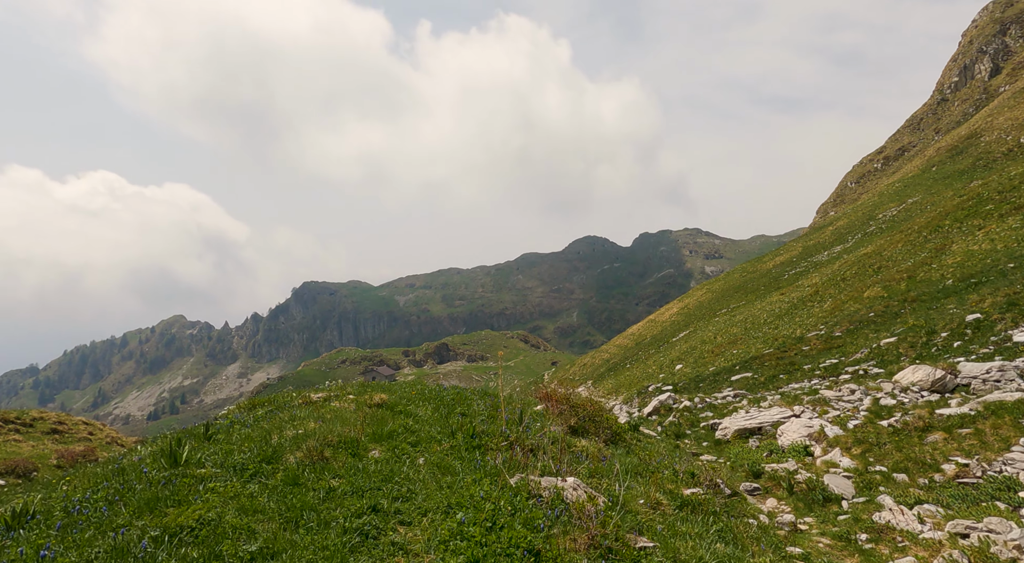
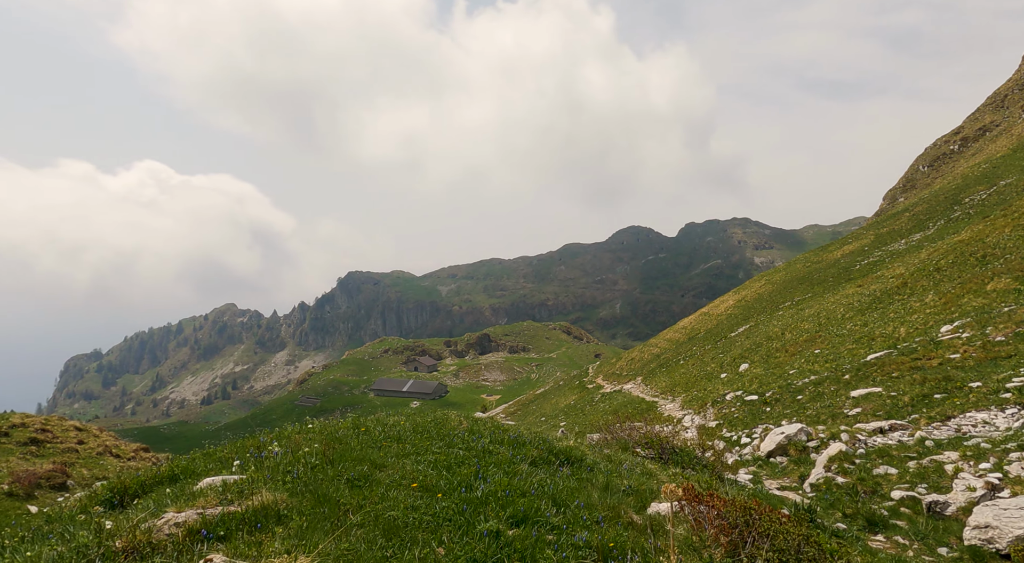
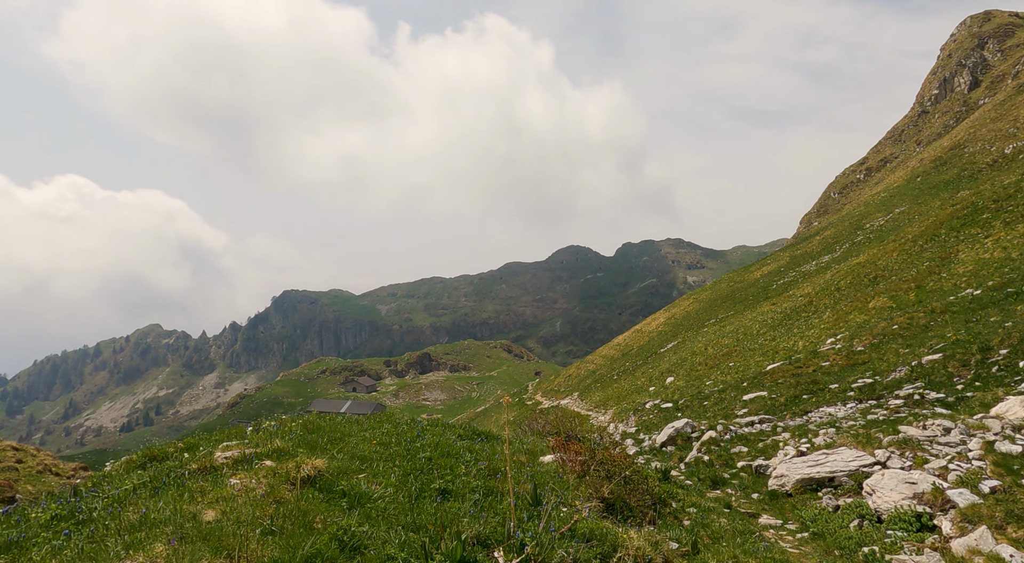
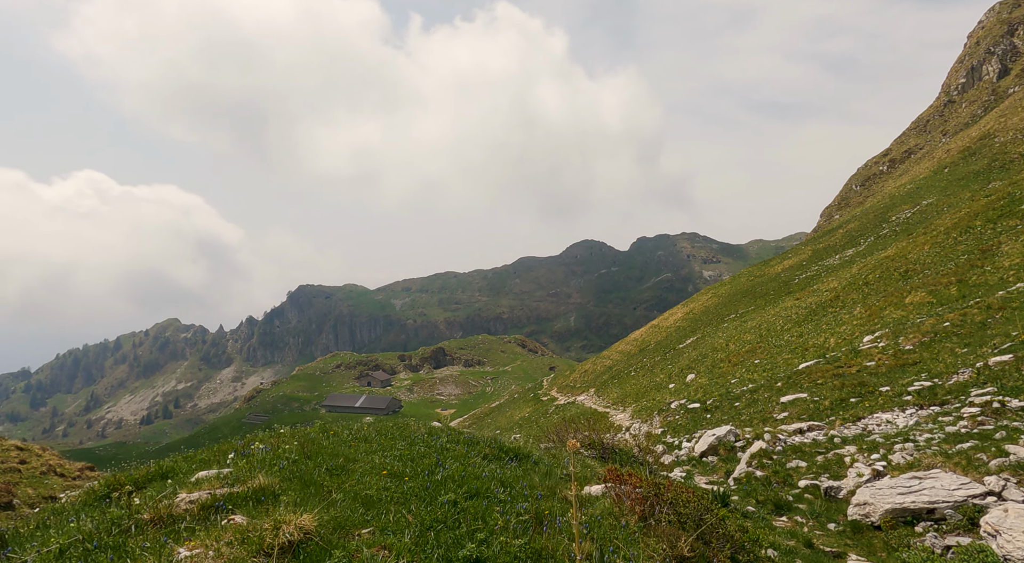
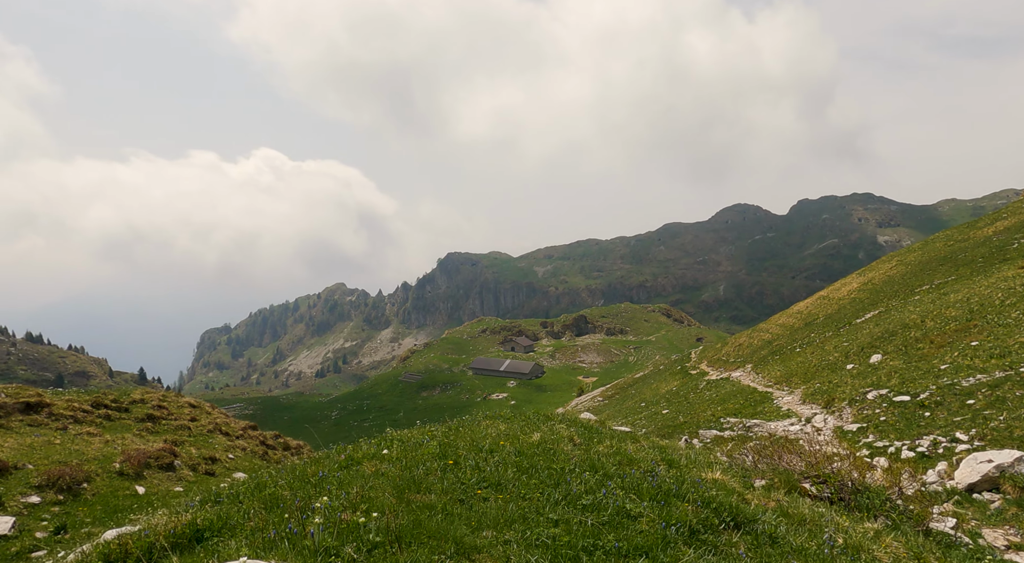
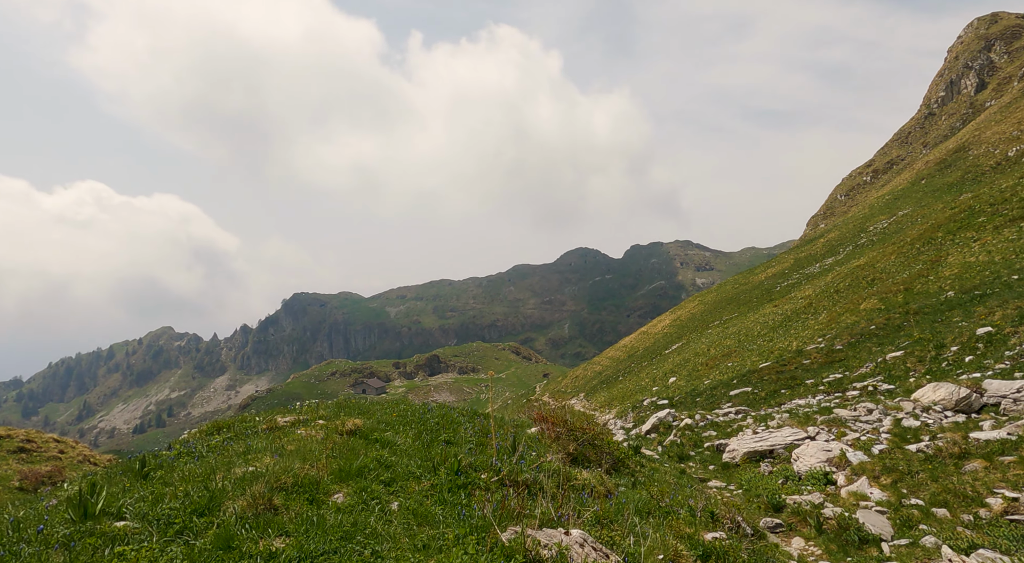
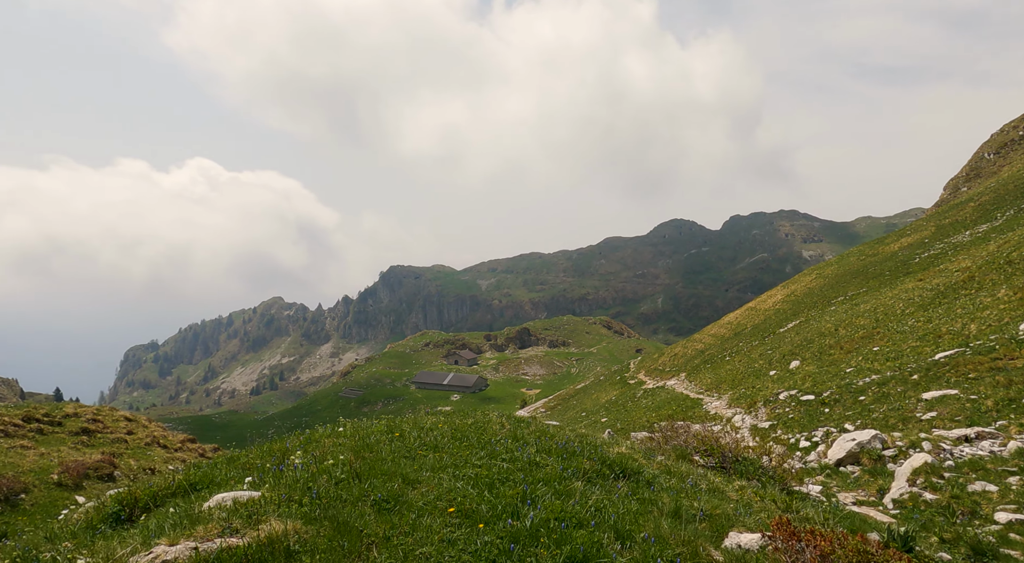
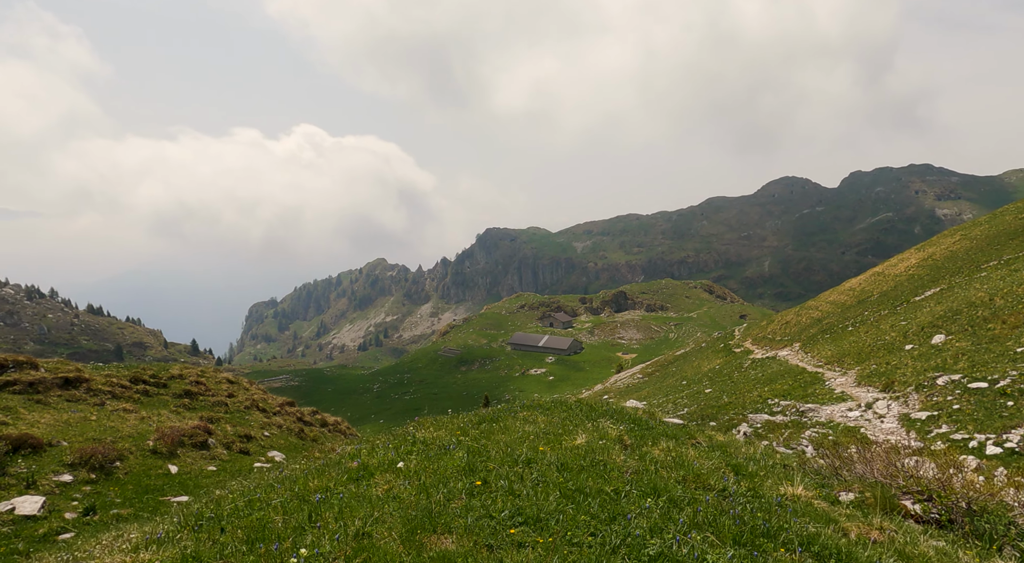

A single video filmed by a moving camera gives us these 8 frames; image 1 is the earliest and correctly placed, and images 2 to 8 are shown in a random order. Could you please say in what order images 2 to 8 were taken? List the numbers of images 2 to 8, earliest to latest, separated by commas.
6, 3, 4, 2, 7, 5, 8
